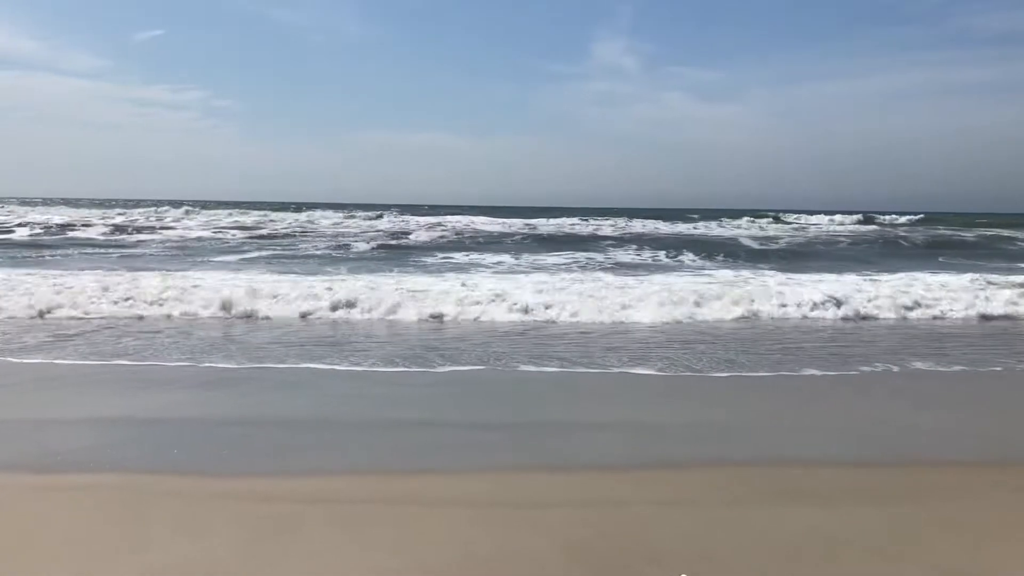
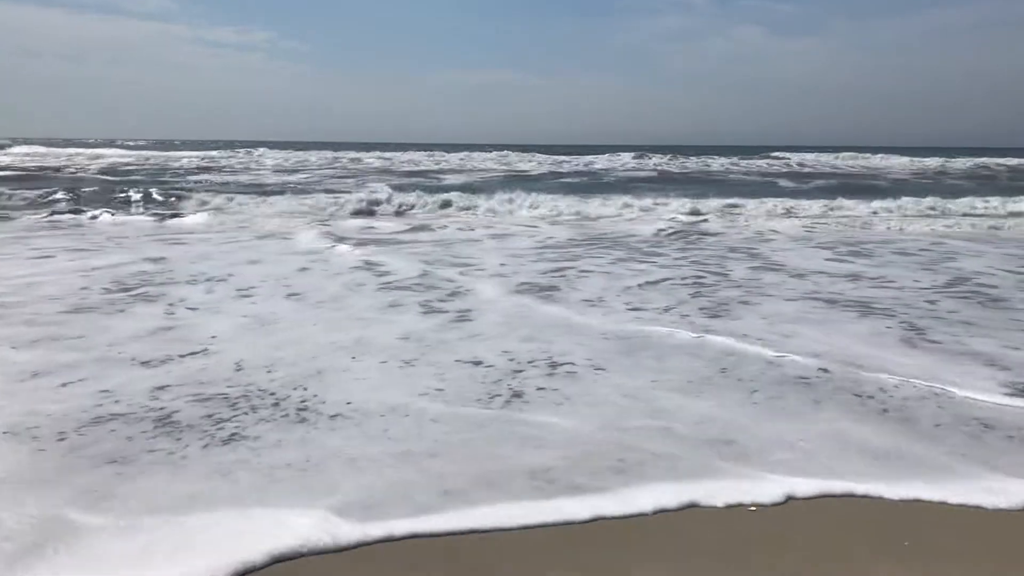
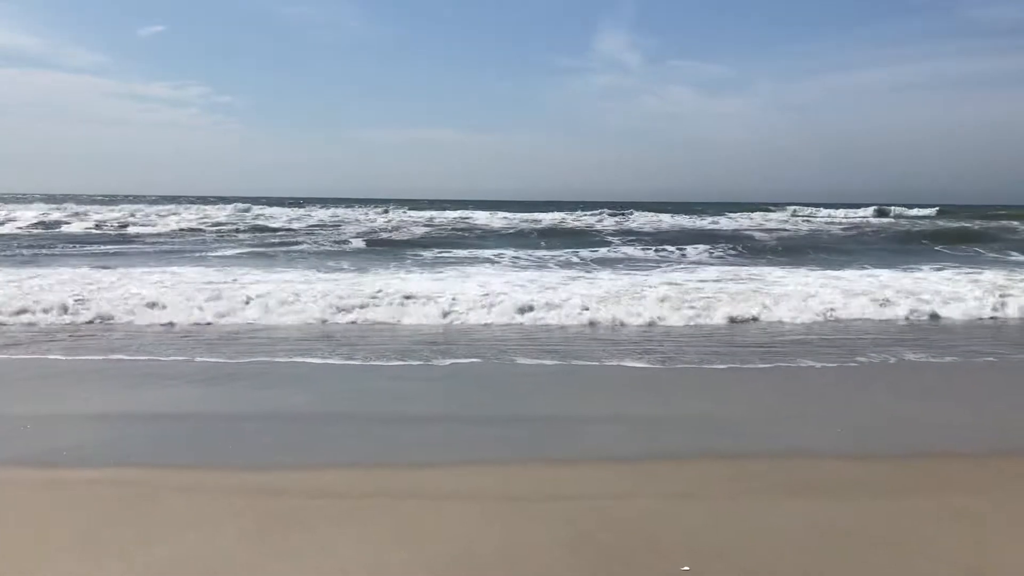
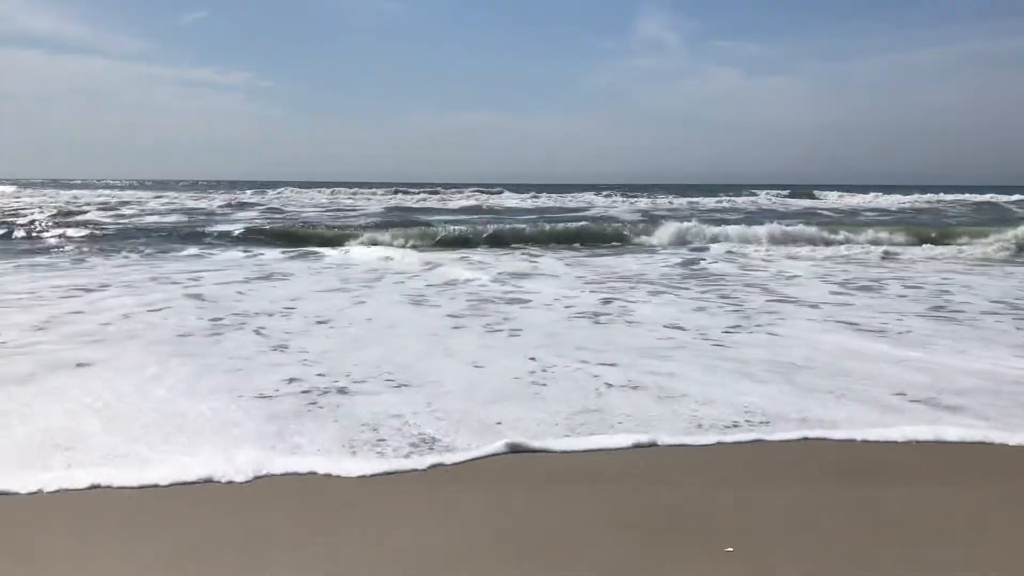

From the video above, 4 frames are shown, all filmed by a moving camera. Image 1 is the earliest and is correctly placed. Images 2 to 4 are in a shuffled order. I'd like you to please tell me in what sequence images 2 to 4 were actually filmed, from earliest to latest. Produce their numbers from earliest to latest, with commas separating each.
3, 4, 2
